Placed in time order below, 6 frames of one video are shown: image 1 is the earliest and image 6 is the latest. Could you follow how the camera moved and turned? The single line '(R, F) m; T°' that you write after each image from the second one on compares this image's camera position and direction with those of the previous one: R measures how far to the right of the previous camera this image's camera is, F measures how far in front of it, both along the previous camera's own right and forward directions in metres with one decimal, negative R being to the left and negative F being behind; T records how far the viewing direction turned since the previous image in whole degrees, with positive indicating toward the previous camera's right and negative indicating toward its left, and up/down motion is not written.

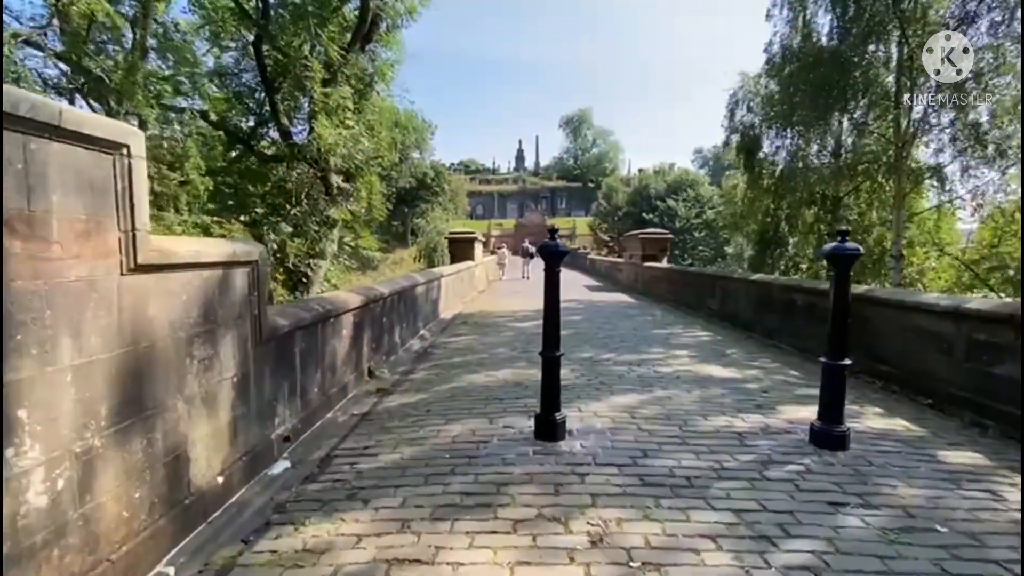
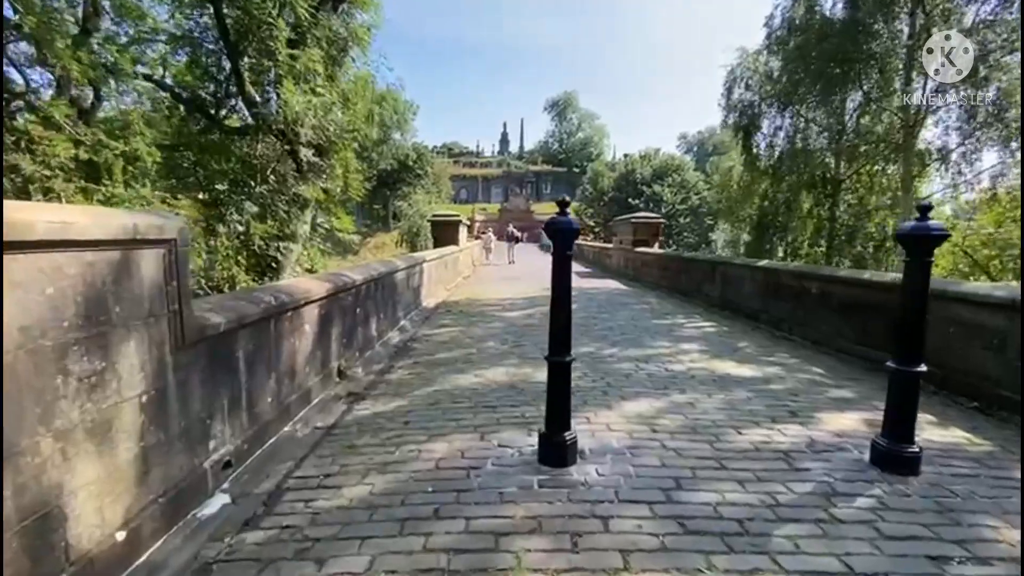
(-0.1, +0.7) m; +2°
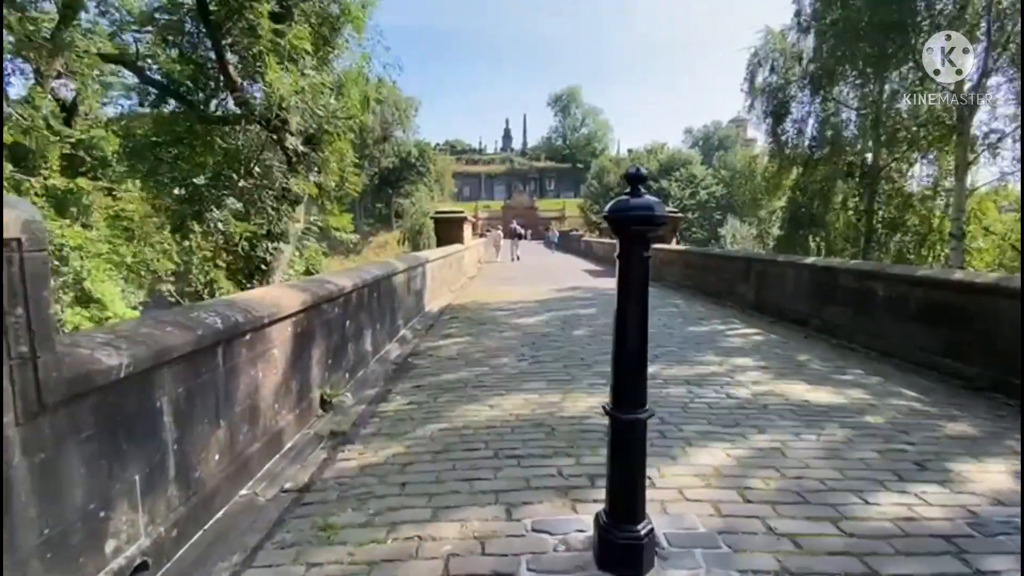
(-0.2, +0.9) m; 0°
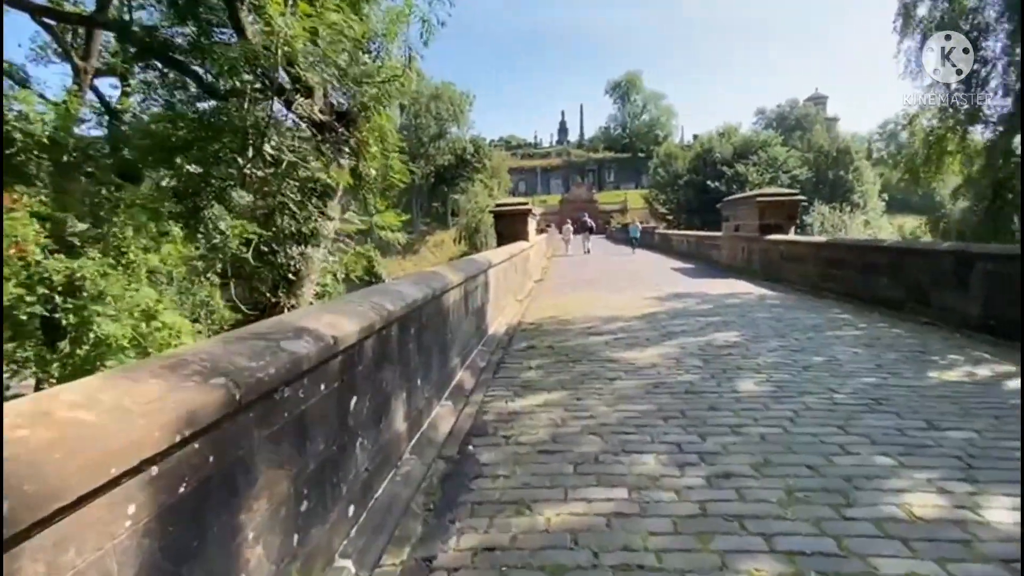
(-0.5, +2.3) m; -7°
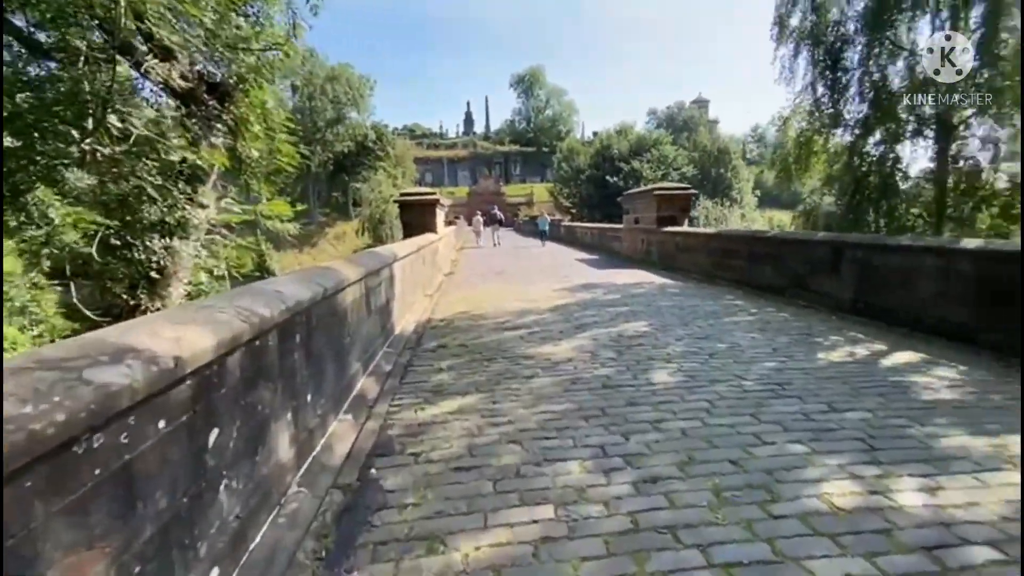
(0.0, +0.3) m; +11°
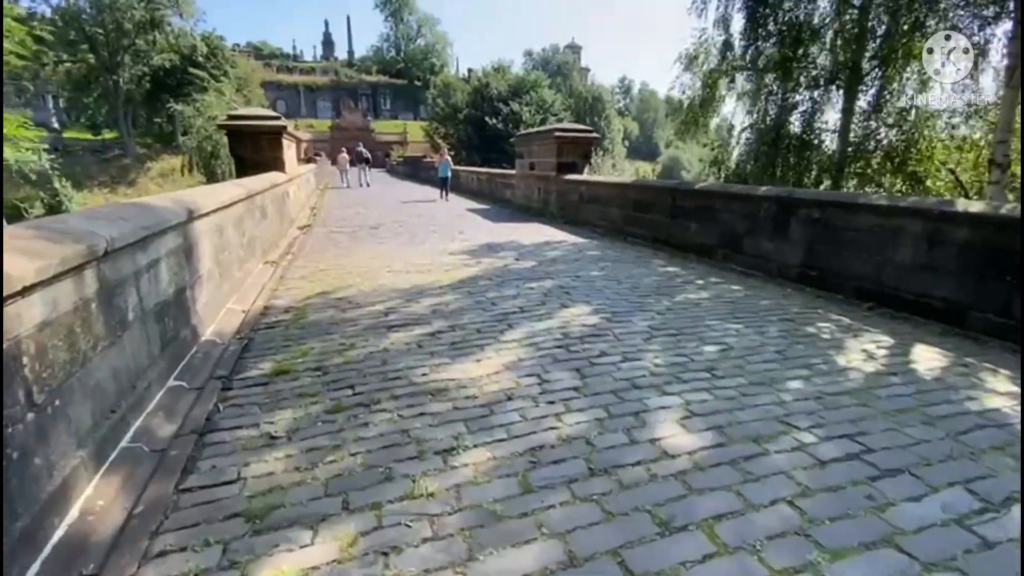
(-0.1, +1.9) m; +15°
